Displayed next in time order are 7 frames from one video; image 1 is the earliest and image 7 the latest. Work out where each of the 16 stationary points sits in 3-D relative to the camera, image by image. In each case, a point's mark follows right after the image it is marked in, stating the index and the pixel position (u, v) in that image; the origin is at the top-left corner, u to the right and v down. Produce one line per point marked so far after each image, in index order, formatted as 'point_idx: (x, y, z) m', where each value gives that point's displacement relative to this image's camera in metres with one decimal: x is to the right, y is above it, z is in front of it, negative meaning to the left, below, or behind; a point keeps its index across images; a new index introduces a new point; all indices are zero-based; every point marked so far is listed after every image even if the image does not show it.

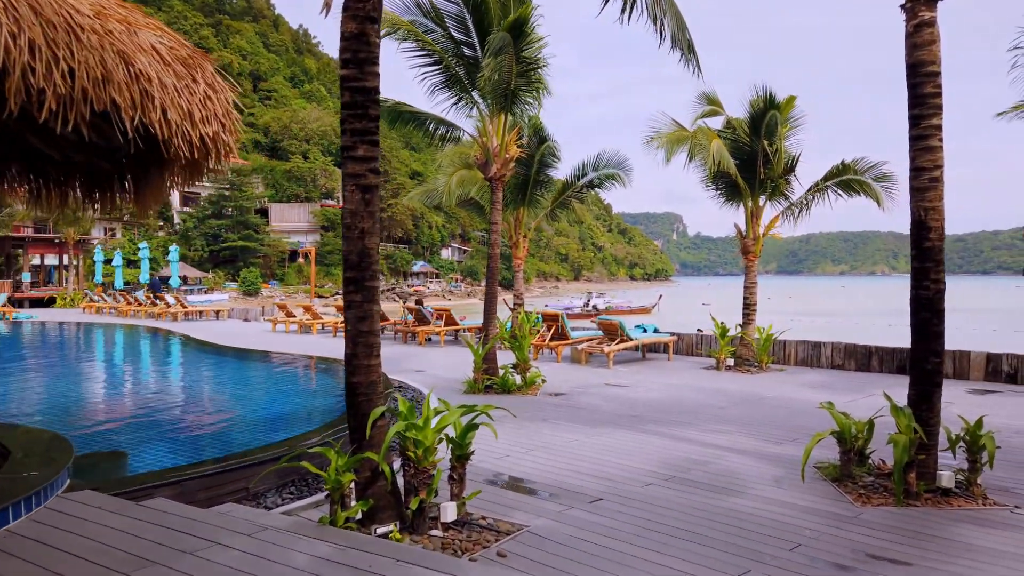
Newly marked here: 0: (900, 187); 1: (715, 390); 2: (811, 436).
0: (+5.9, +1.5, +10.1) m
1: (+2.7, -1.4, +8.8) m
2: (+2.8, -1.4, +6.2) m
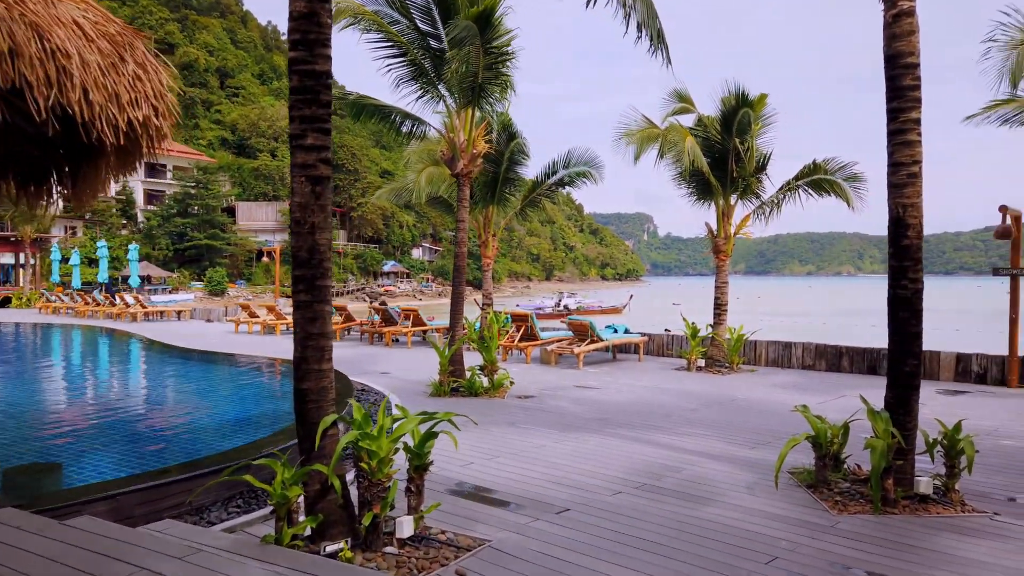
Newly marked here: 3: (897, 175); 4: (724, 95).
0: (+5.4, +1.5, +10.0) m
1: (+2.3, -1.4, +8.7) m
2: (+2.5, -1.4, +6.1) m
3: (+2.6, +0.8, +4.5) m
4: (+3.2, +2.9, +10.1) m
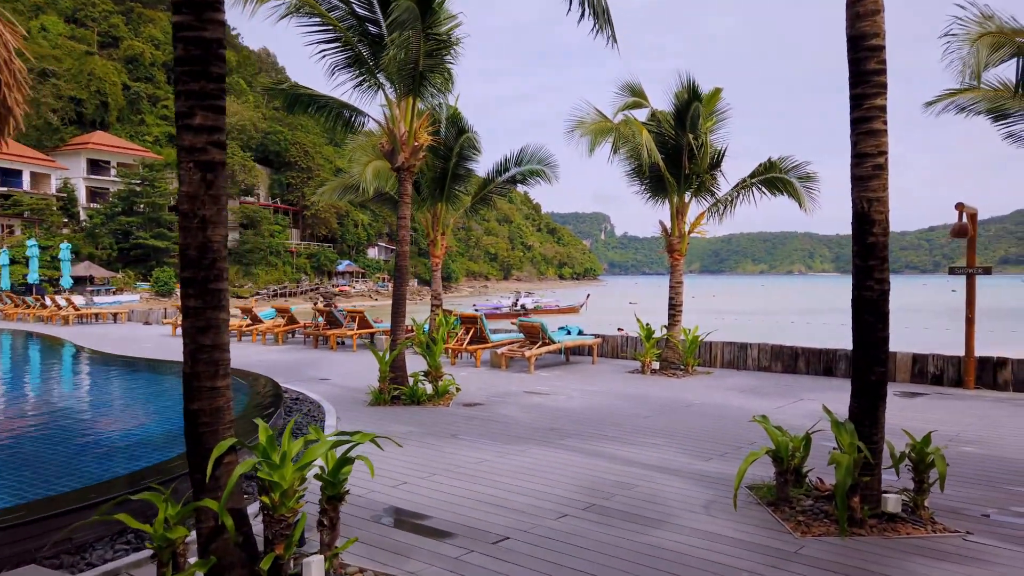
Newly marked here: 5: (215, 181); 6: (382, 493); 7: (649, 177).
0: (+4.7, +1.6, +9.8) m
1: (+1.6, -1.4, +8.3) m
2: (+2.0, -1.4, +5.7) m
3: (+2.2, +0.8, +4.1) m
4: (+2.5, +2.9, +9.8) m
5: (-1.5, +0.5, +3.4) m
6: (-0.9, -1.5, +4.8) m
7: (+2.1, +1.8, +10.4) m
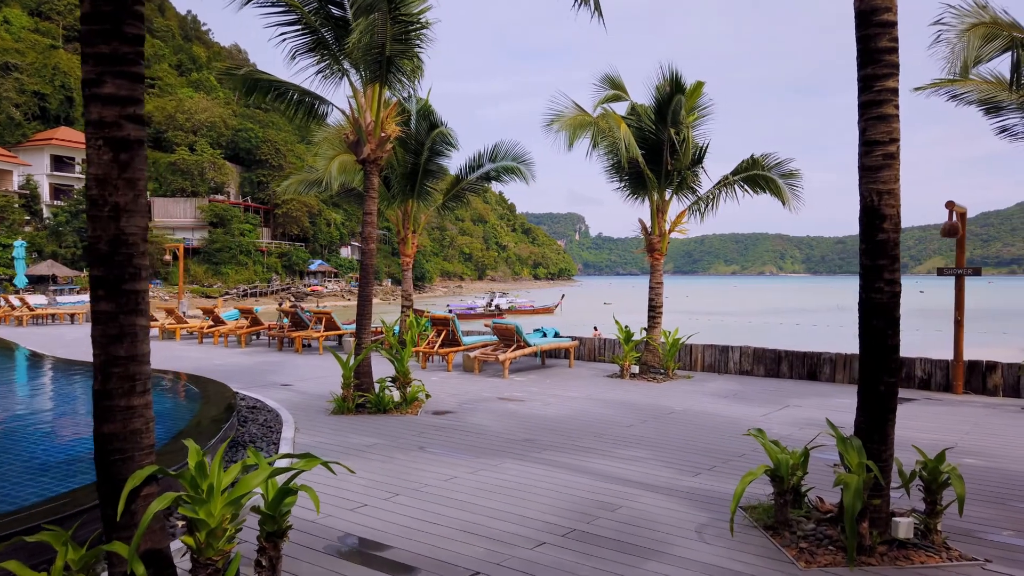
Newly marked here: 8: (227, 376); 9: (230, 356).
0: (+4.3, +1.5, +9.5) m
1: (+1.3, -1.4, +7.9) m
2: (+1.8, -1.4, +5.3) m
3: (+2.0, +0.7, +3.7) m
4: (+2.1, +2.9, +9.4) m
5: (-1.7, +0.5, +2.9) m
6: (-1.1, -1.5, +4.3) m
7: (+1.7, +1.7, +10.0) m
8: (-4.5, -1.4, +10.4) m
9: (-5.7, -1.4, +13.5) m
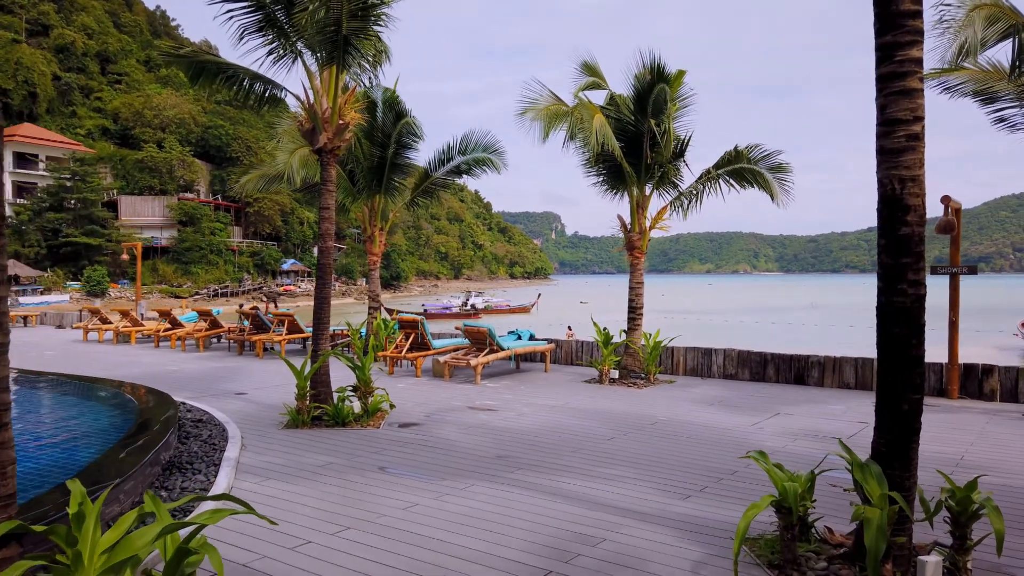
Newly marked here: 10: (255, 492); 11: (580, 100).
0: (+3.9, +1.5, +9.1) m
1: (+1.0, -1.4, +7.3) m
2: (+1.5, -1.4, +4.8) m
3: (+1.8, +0.7, +3.2) m
4: (+1.7, +2.9, +8.9) m
5: (-1.8, +0.5, +2.2) m
6: (-1.3, -1.5, +3.7) m
7: (+1.3, +1.7, +9.5) m
8: (-4.9, -1.4, +9.7) m
9: (-6.3, -1.4, +12.8) m
10: (-1.9, -1.5, +4.9) m
11: (+0.9, +2.5, +9.0) m
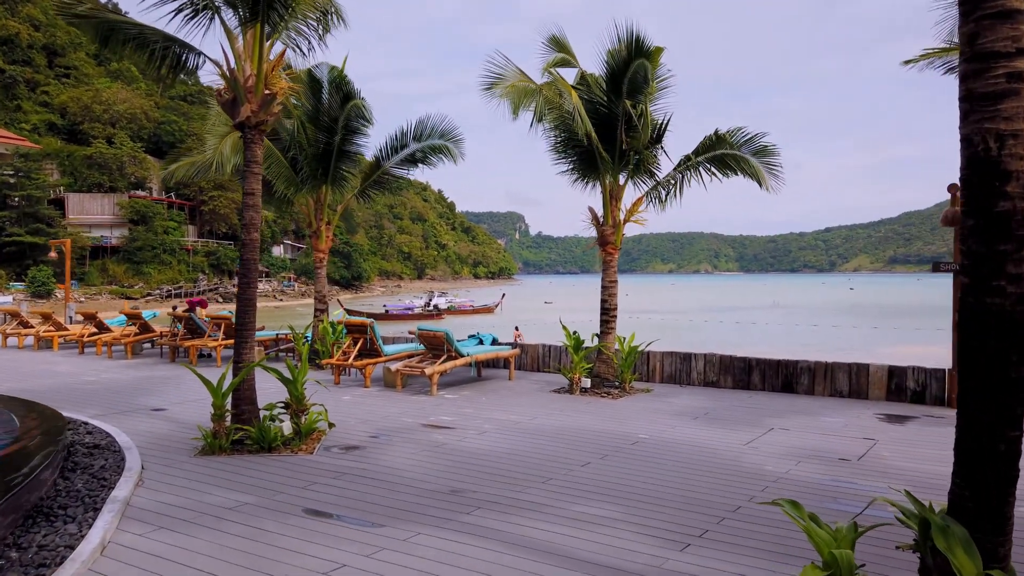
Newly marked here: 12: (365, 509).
0: (+3.4, +1.6, +8.3) m
1: (+0.6, -1.4, +6.4) m
2: (+1.3, -1.4, +3.9) m
3: (+1.7, +0.7, +2.3) m
4: (+1.2, +2.9, +8.0) m
5: (-1.9, +0.5, +1.2) m
6: (-1.5, -1.5, +2.6) m
7: (+0.8, +1.7, +8.6) m
8: (-5.4, -1.4, +8.5) m
9: (-6.9, -1.4, +11.4) m
10: (-2.1, -1.5, +3.8) m
11: (+0.4, +2.5, +8.0) m
12: (-1.0, -1.5, +4.4) m
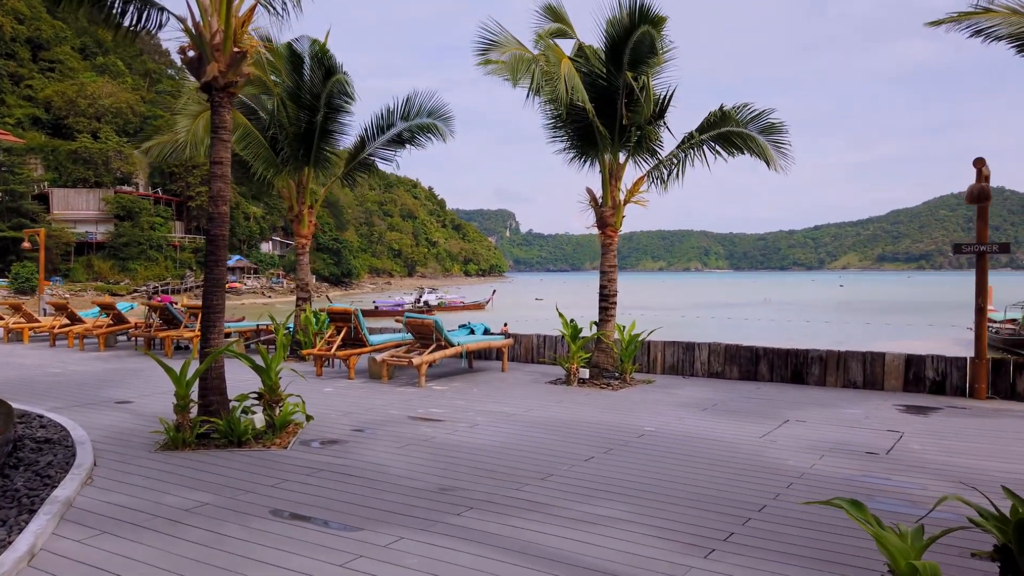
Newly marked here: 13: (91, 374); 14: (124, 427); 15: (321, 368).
0: (+3.3, +1.7, +7.9) m
1: (+0.5, -1.2, +5.9) m
2: (+1.3, -1.3, +3.4) m
3: (+1.7, +0.9, +1.8) m
4: (+1.1, +3.1, +7.5) m
5: (-1.9, +0.7, +0.6) m
6: (-1.5, -1.3, +2.1) m
7: (+0.7, +1.9, +8.1) m
8: (-5.5, -1.2, +7.9) m
9: (-7.0, -1.2, +10.8) m
10: (-2.2, -1.3, +3.3) m
11: (+0.4, +2.7, +7.5) m
12: (-1.0, -1.3, +3.9) m
13: (-5.9, -1.2, +9.3) m
14: (-3.4, -1.2, +5.9) m
15: (-2.5, -1.1, +8.8) m
